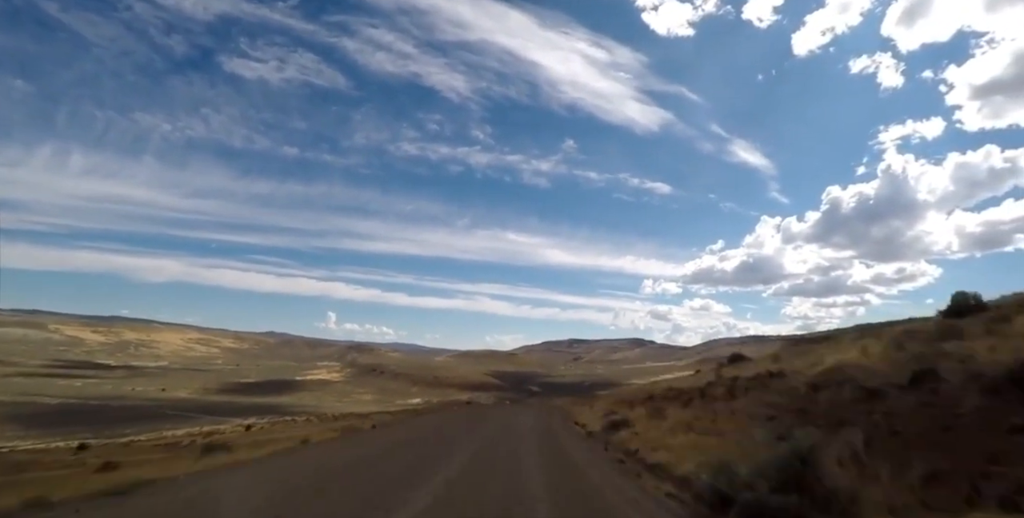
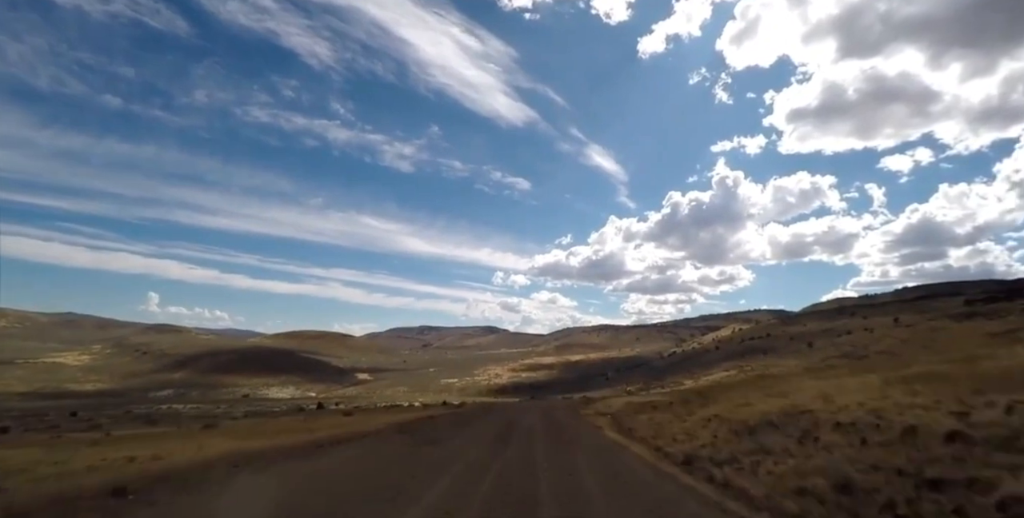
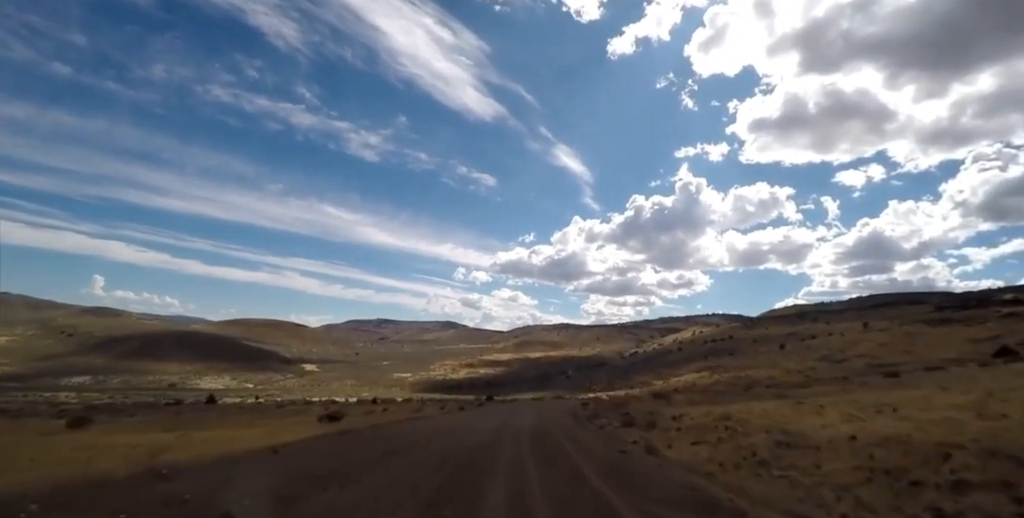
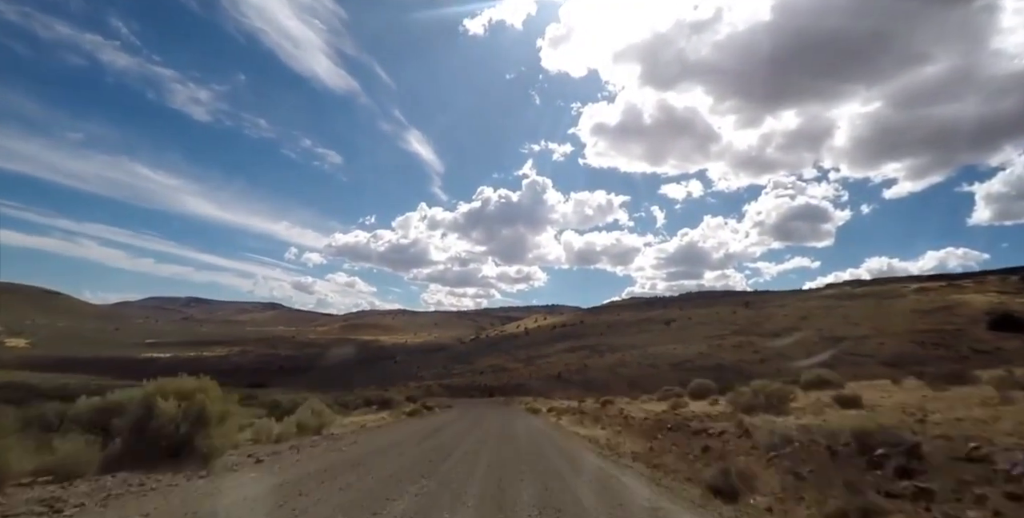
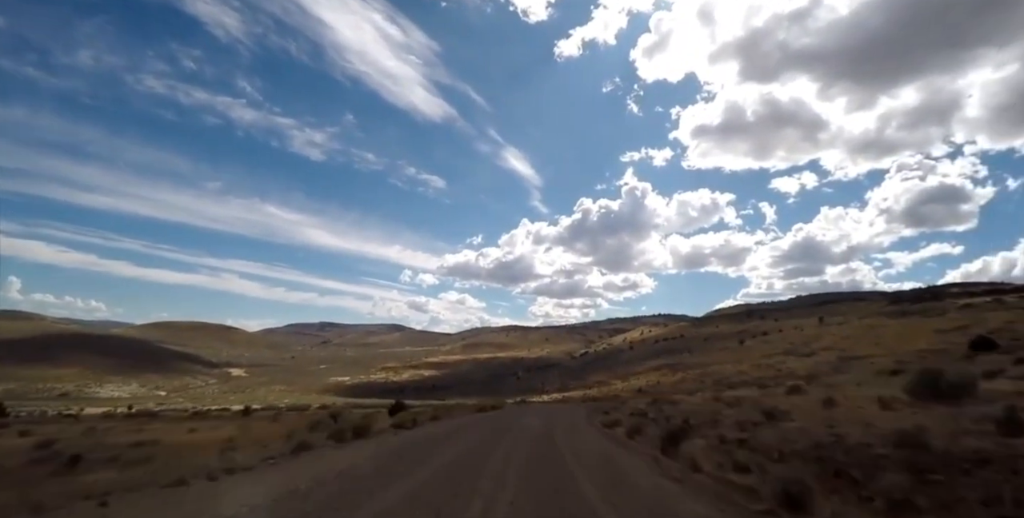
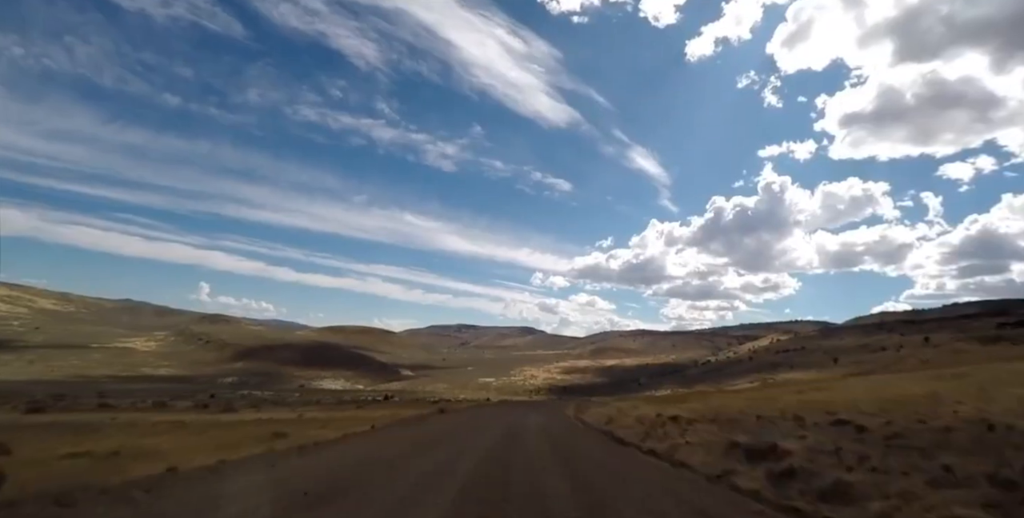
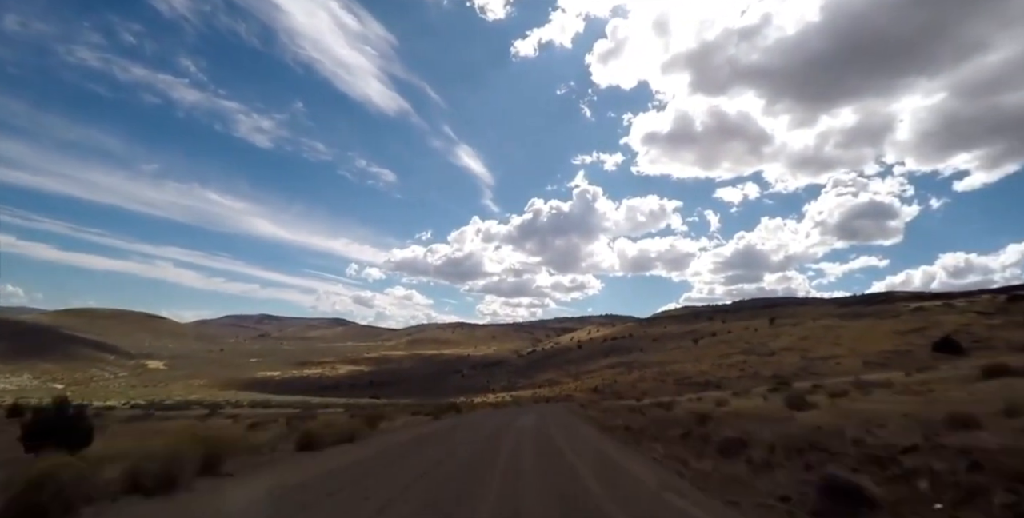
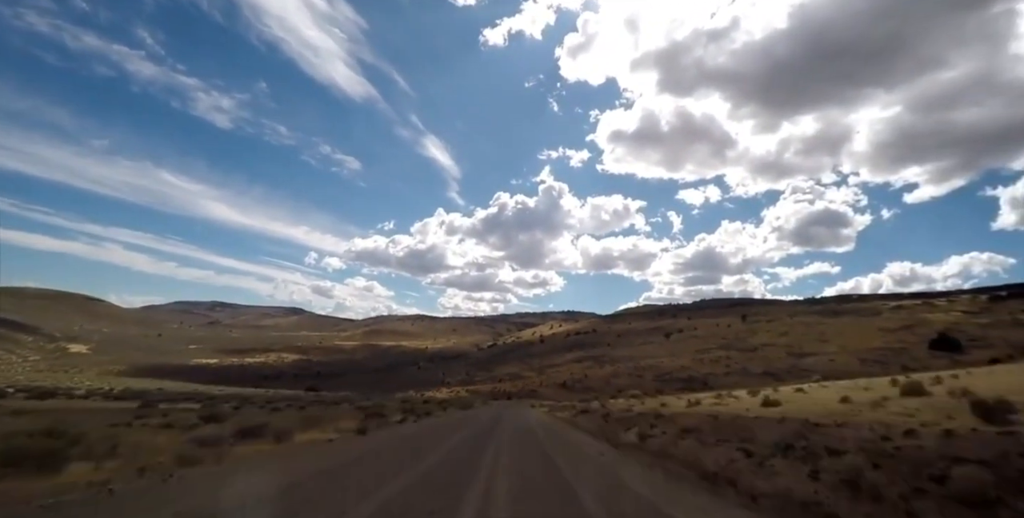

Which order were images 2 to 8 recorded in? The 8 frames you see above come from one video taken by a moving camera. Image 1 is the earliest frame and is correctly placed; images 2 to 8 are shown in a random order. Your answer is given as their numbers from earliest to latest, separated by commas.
6, 2, 3, 5, 7, 8, 4
